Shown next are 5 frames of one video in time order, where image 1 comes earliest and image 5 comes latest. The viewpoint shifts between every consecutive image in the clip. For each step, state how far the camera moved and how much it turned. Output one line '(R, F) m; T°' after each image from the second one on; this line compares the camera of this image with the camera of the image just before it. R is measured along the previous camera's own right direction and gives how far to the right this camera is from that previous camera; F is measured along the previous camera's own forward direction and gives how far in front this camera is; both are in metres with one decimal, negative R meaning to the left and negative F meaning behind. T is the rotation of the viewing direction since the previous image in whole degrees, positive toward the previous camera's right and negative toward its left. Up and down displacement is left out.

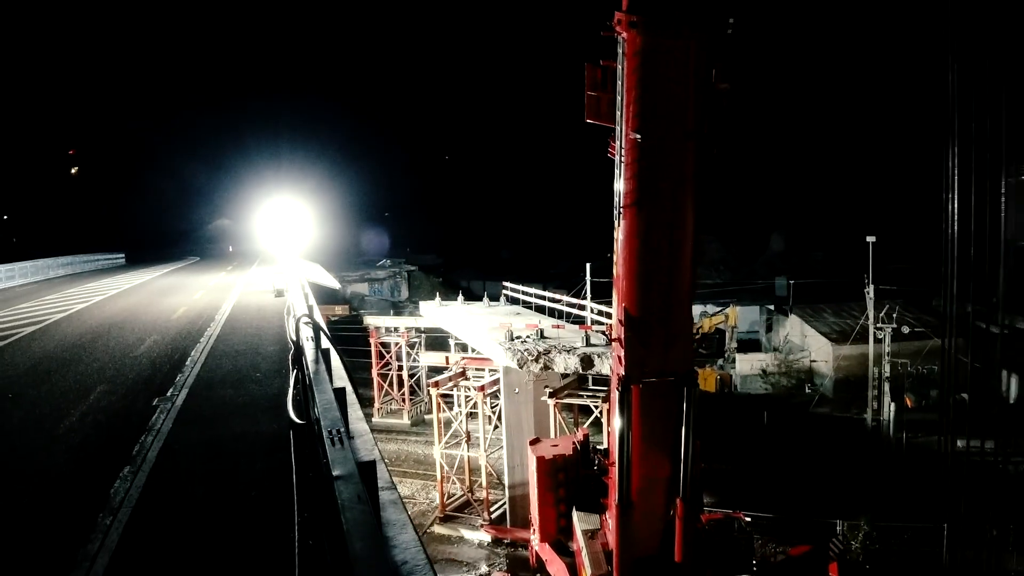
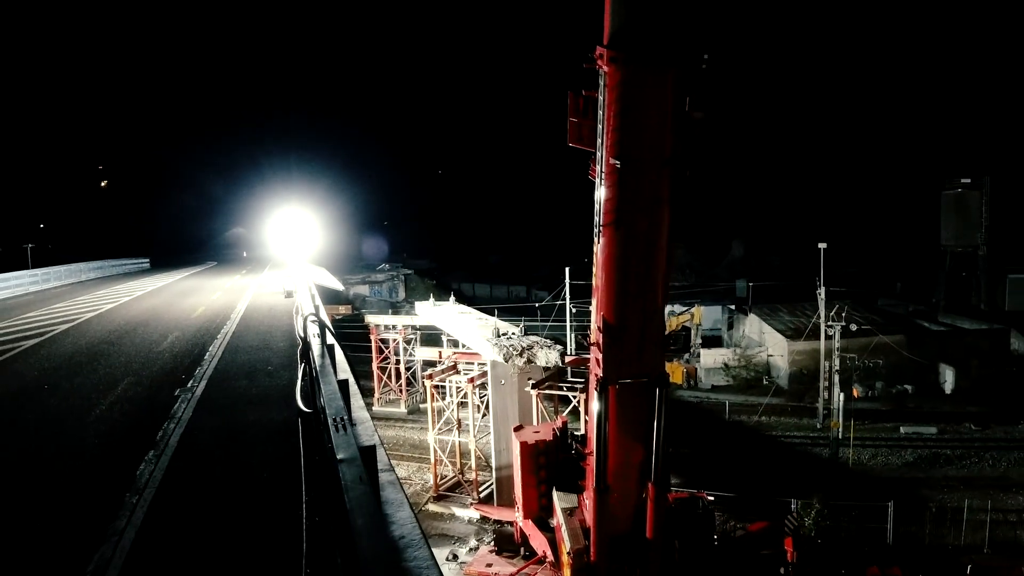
(+0.3, -1.3) m; 0°
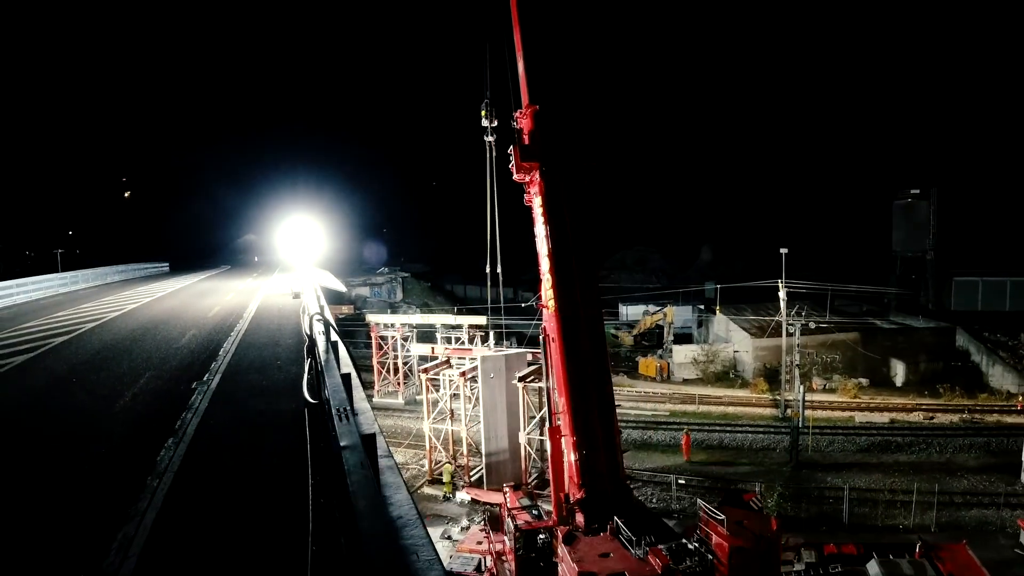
(+0.3, -1.2) m; 0°
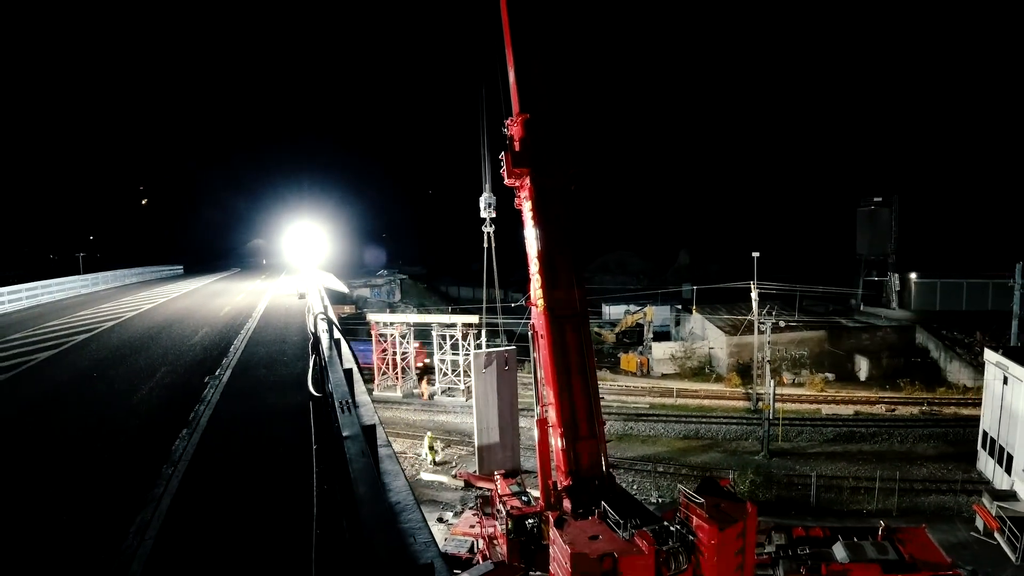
(+0.3, -1.1) m; 0°
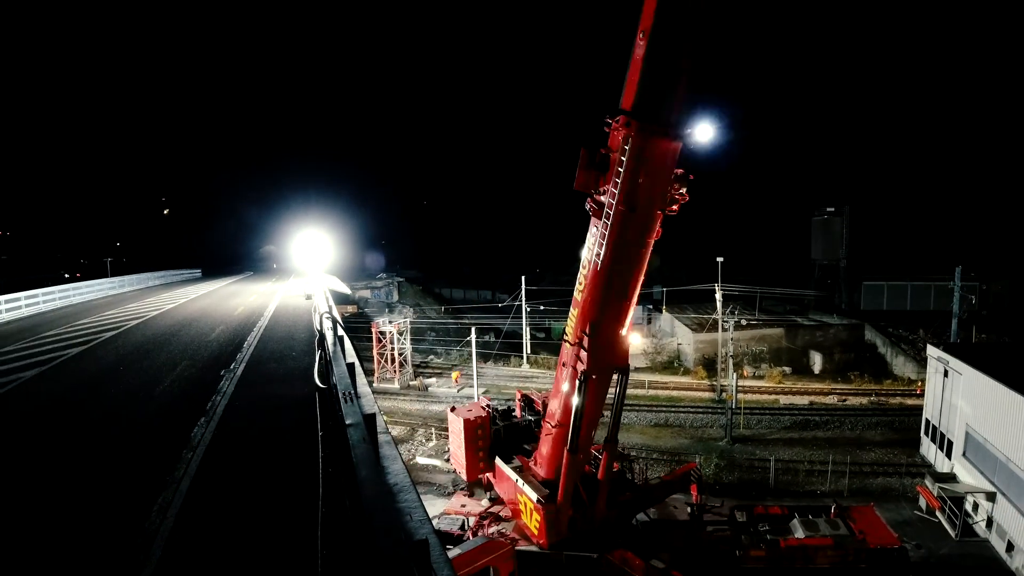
(+0.4, -1.6) m; 0°
